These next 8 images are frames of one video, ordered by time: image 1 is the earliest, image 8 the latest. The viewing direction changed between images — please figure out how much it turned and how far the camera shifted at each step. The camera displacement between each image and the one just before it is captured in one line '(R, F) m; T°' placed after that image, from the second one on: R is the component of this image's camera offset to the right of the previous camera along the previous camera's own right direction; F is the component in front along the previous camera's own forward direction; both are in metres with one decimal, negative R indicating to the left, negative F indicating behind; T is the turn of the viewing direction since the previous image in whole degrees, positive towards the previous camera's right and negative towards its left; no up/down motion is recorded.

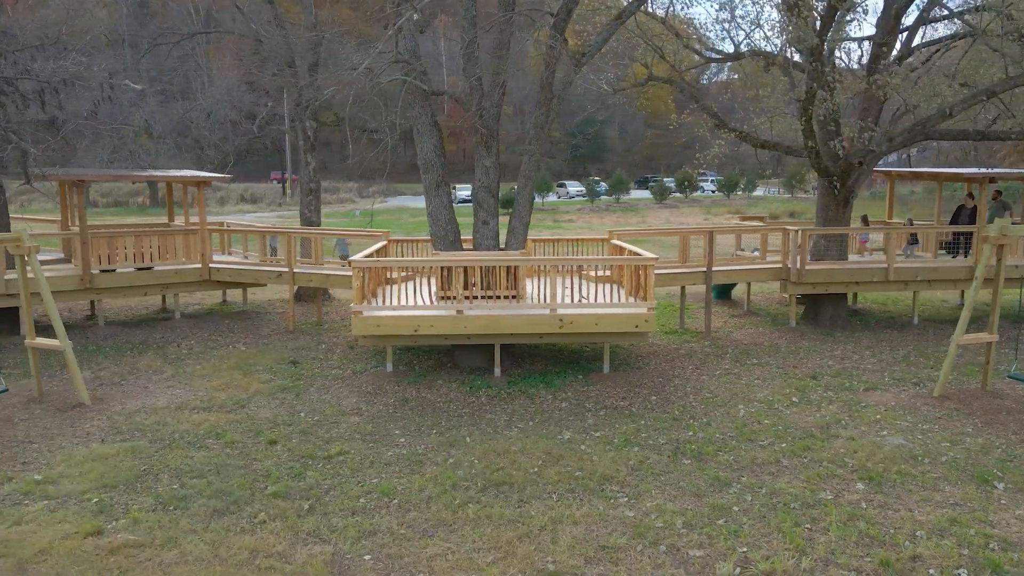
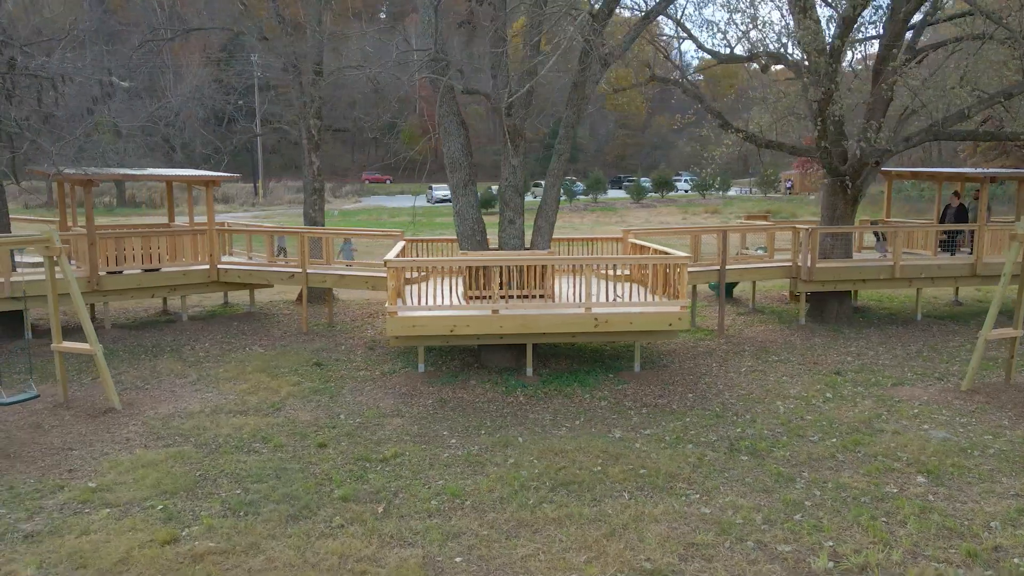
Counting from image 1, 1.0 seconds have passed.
(-0.9, 0.0) m; +3°
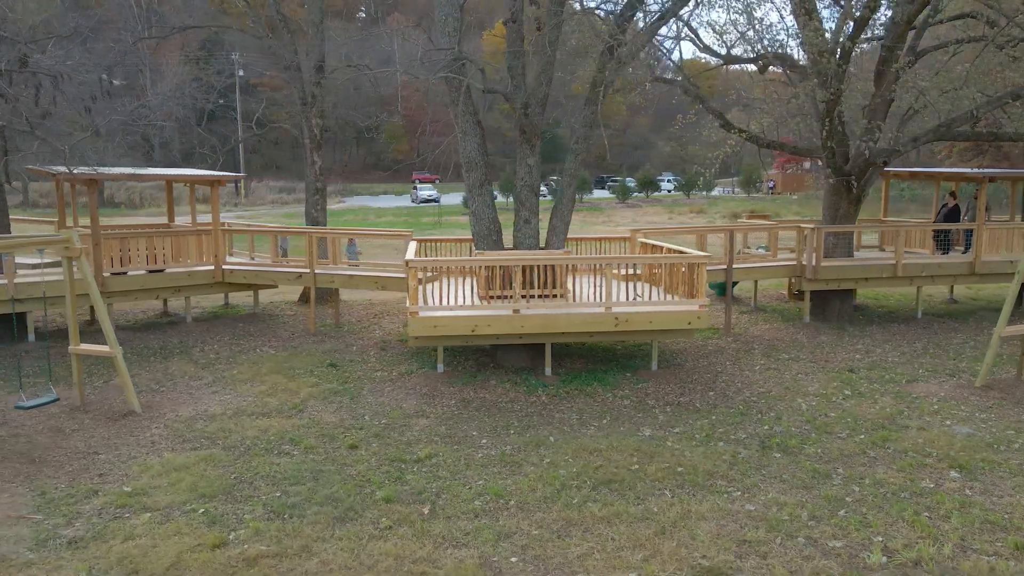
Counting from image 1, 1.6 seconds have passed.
(-0.5, 0.0) m; +2°
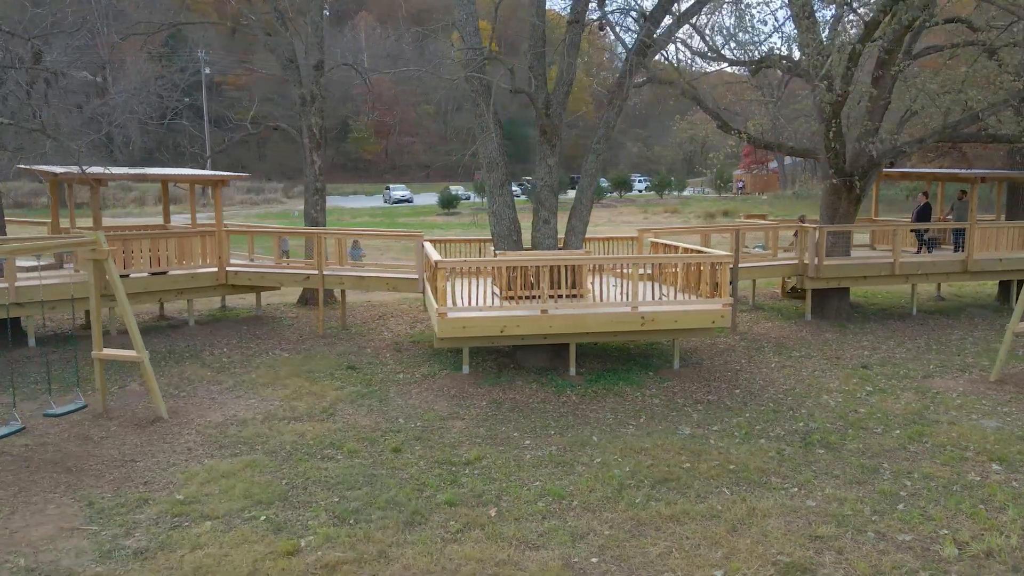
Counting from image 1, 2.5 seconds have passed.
(-0.8, 0.0) m; +3°
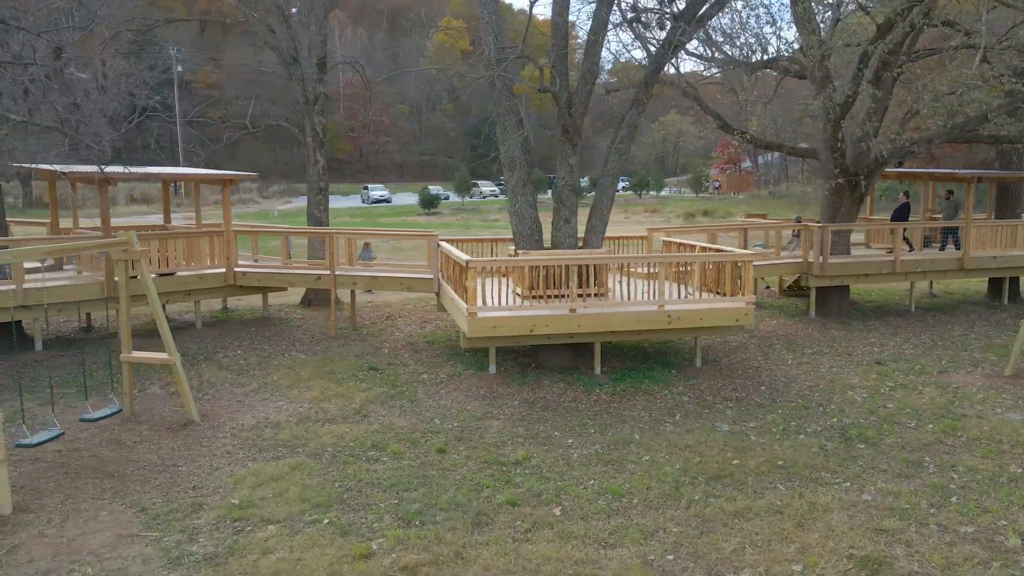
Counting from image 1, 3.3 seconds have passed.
(-0.7, 0.0) m; +2°
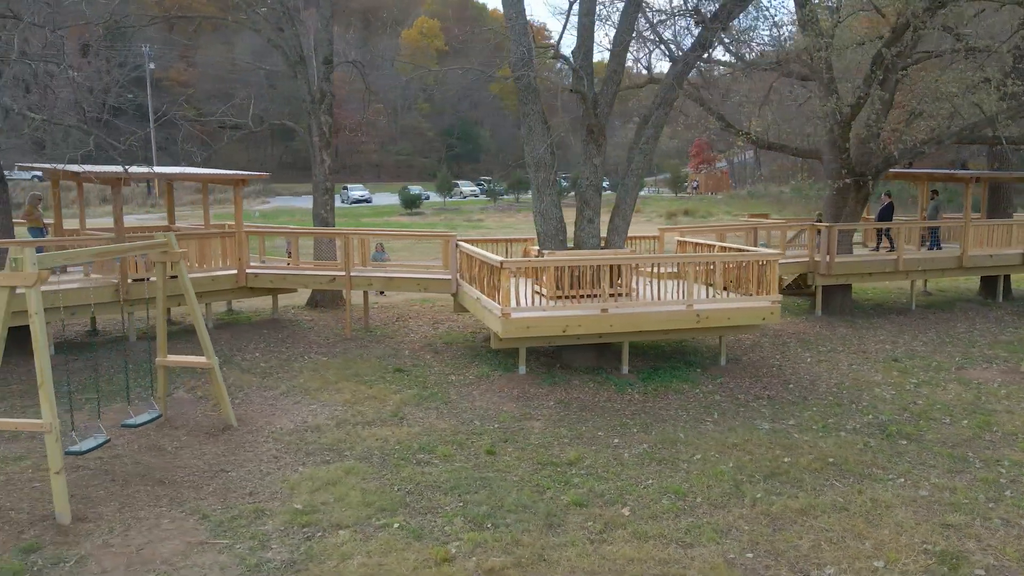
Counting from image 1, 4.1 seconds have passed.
(-0.8, 0.0) m; +2°
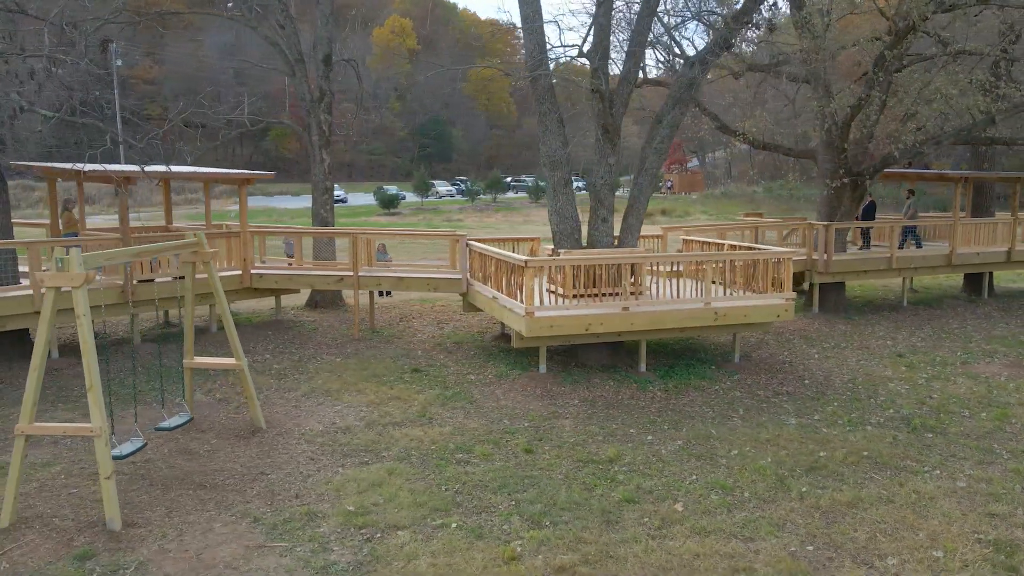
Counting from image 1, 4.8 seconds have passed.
(-0.7, 0.0) m; +2°
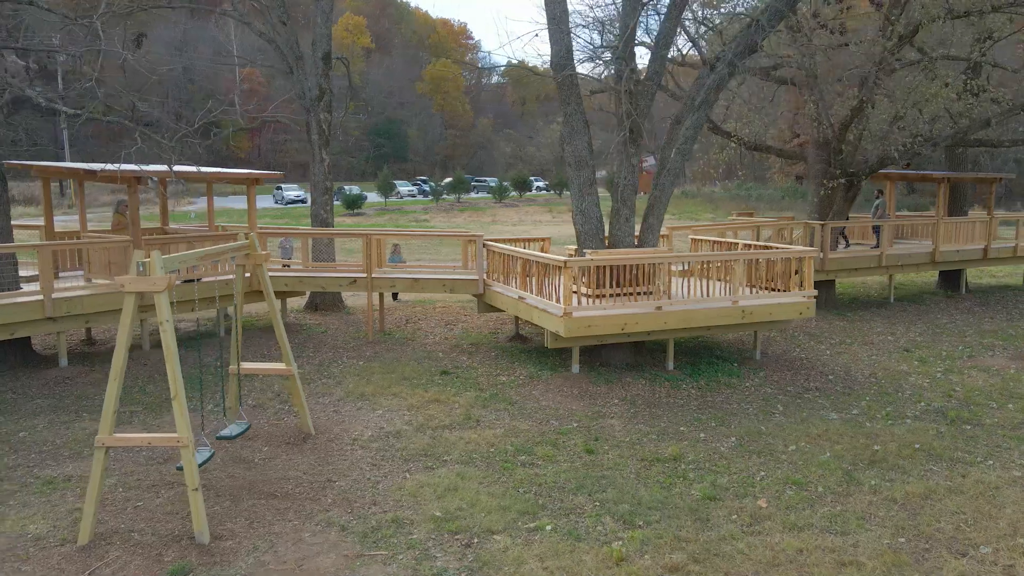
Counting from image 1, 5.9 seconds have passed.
(-1.1, +0.1) m; +4°
